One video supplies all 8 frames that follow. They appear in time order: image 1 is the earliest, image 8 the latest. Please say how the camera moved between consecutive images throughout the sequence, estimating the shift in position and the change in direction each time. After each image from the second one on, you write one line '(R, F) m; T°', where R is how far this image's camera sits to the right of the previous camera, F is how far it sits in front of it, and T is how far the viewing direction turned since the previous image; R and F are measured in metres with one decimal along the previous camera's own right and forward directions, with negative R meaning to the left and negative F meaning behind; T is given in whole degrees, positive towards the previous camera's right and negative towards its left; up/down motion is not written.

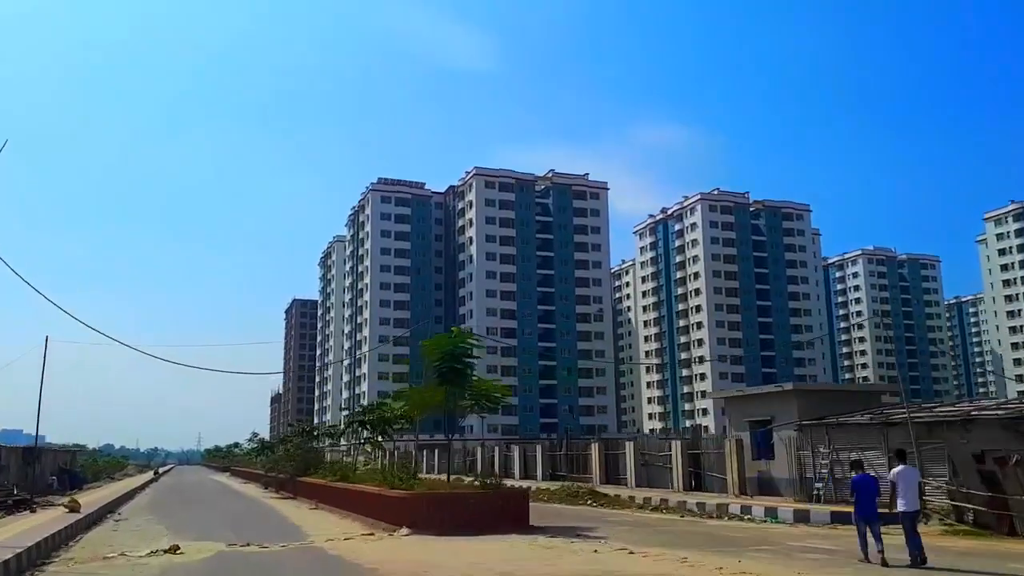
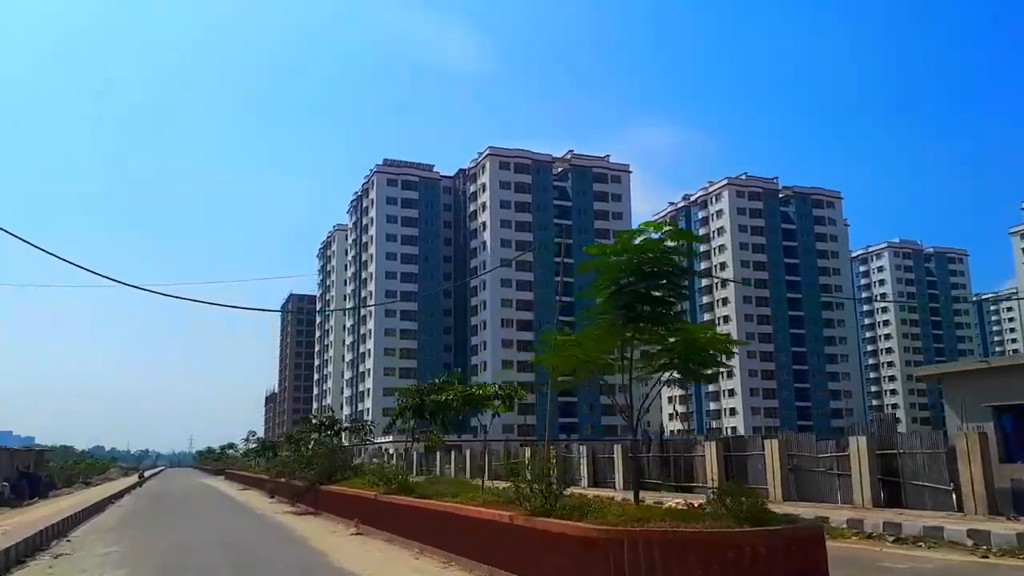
(-2.3, +5.9) m; 0°
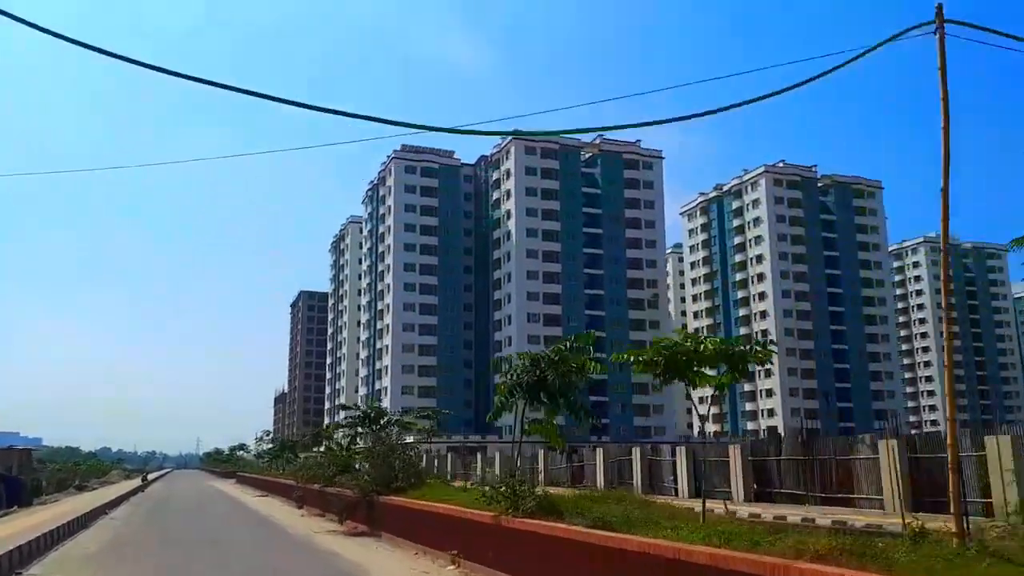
(-1.9, +4.5) m; 0°
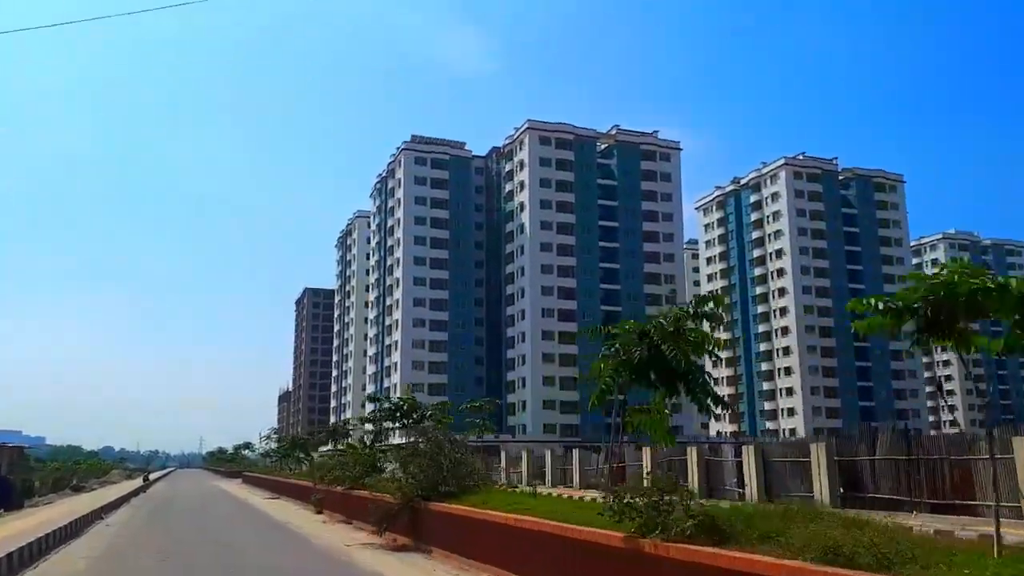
(-1.0, +2.2) m; 0°
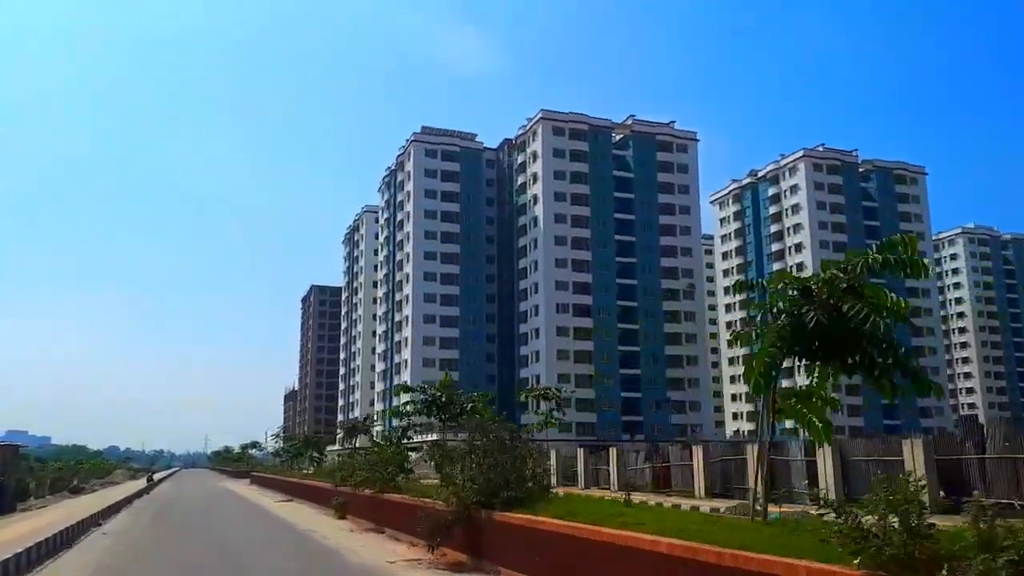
(-0.8, +1.9) m; 0°
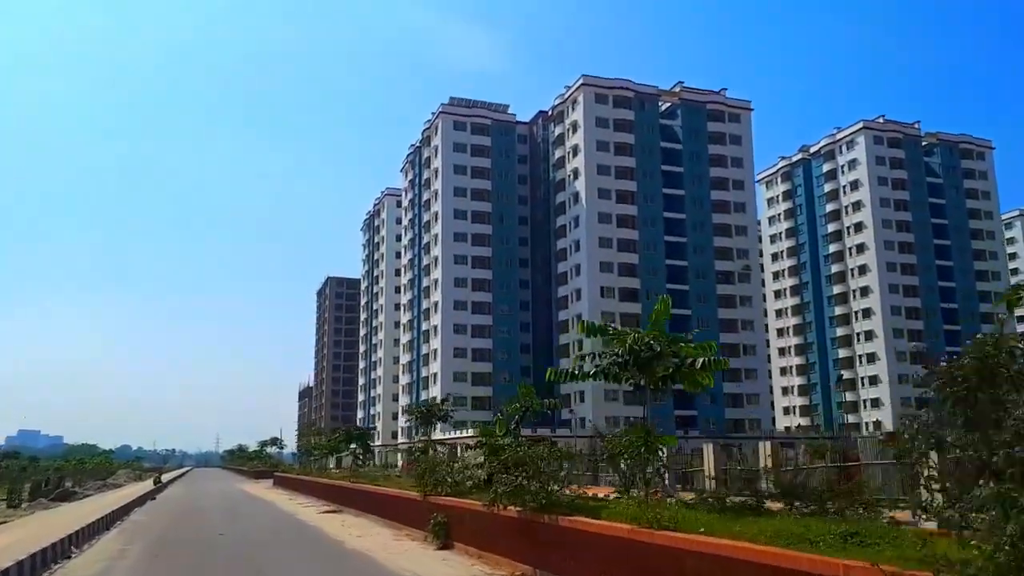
(-2.5, +5.7) m; -1°
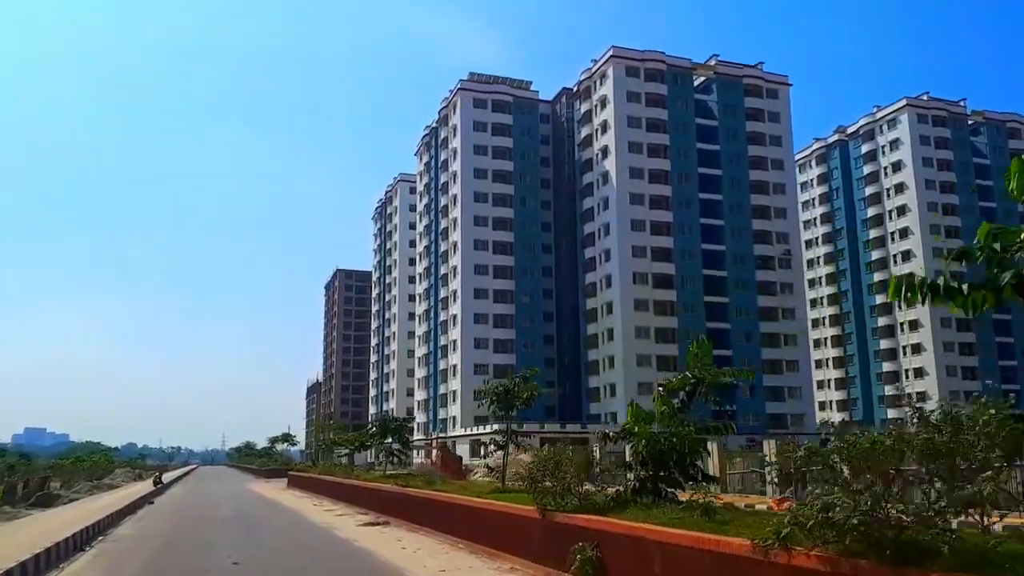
(-1.5, +3.9) m; 0°
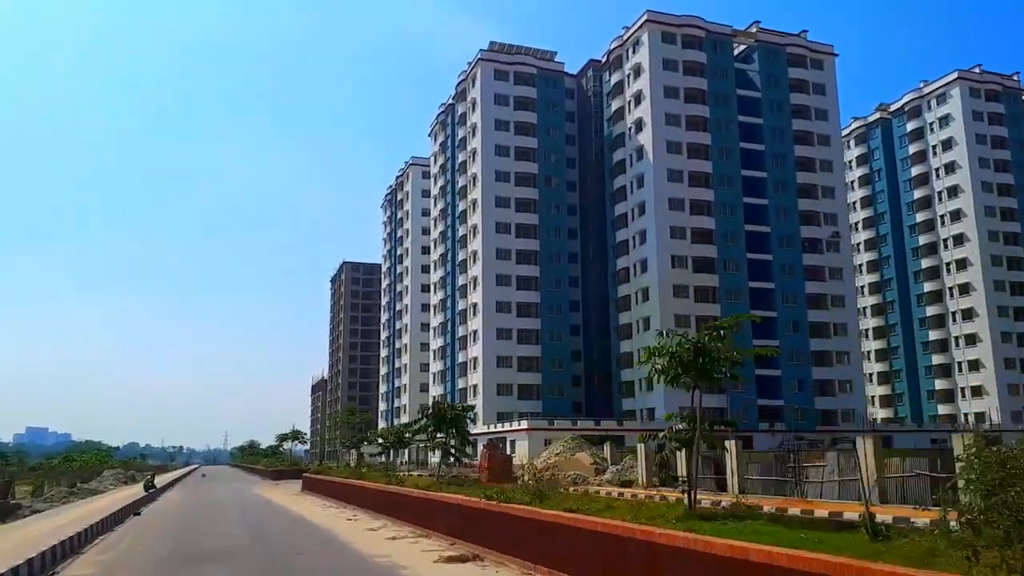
(-1.7, +4.6) m; 0°
